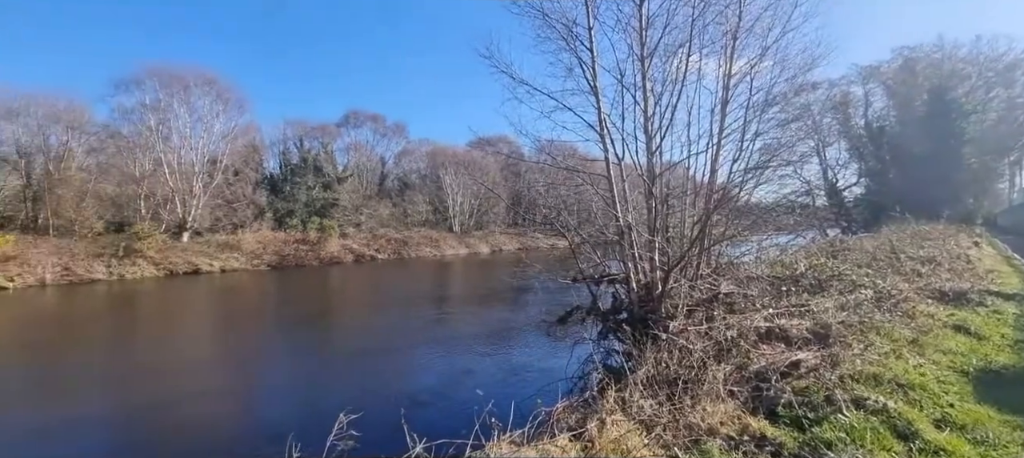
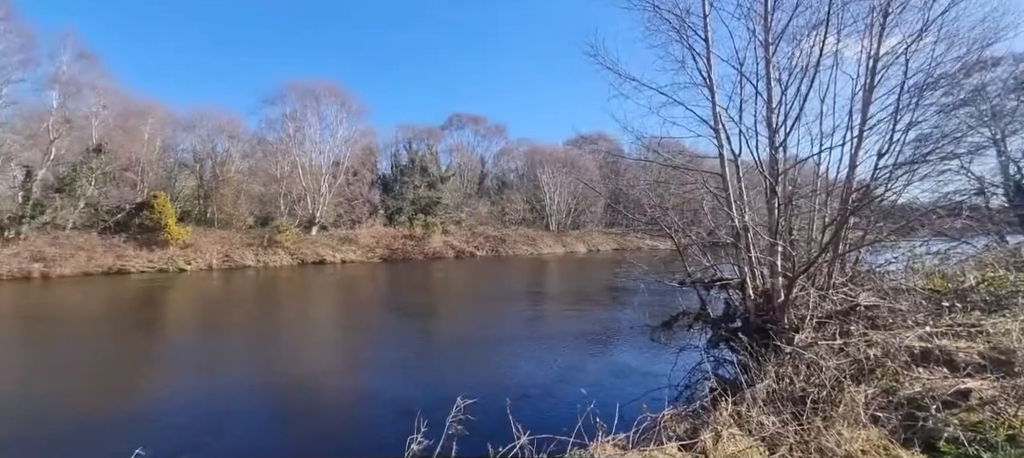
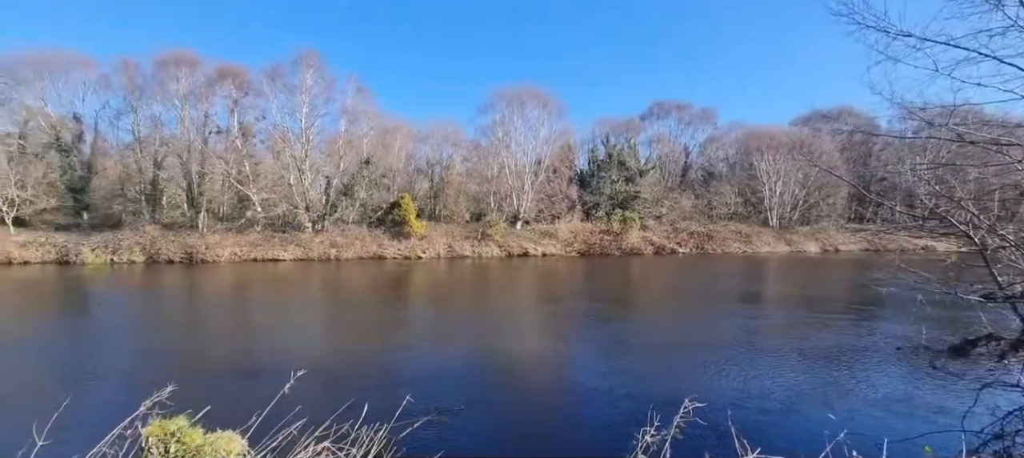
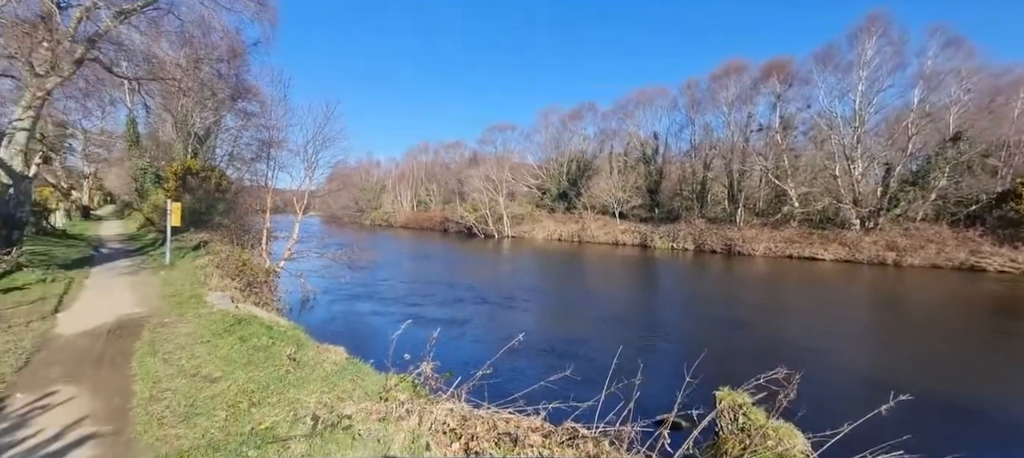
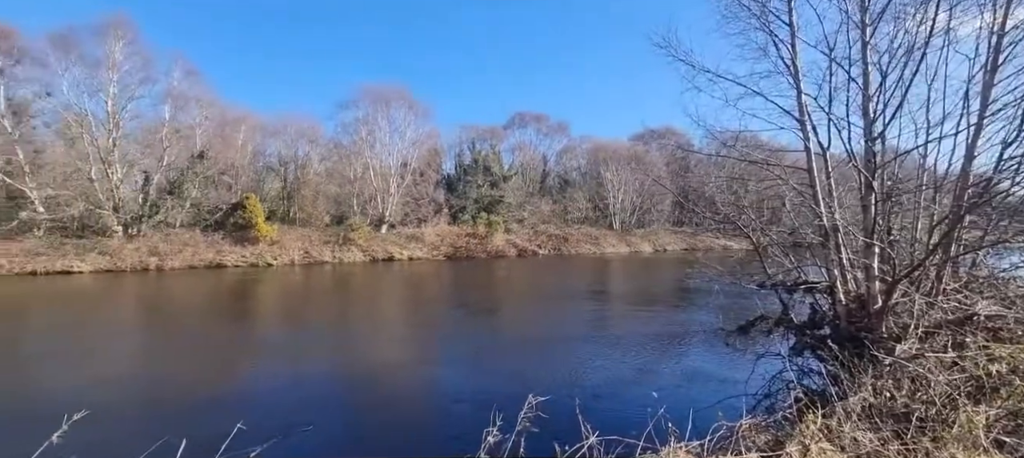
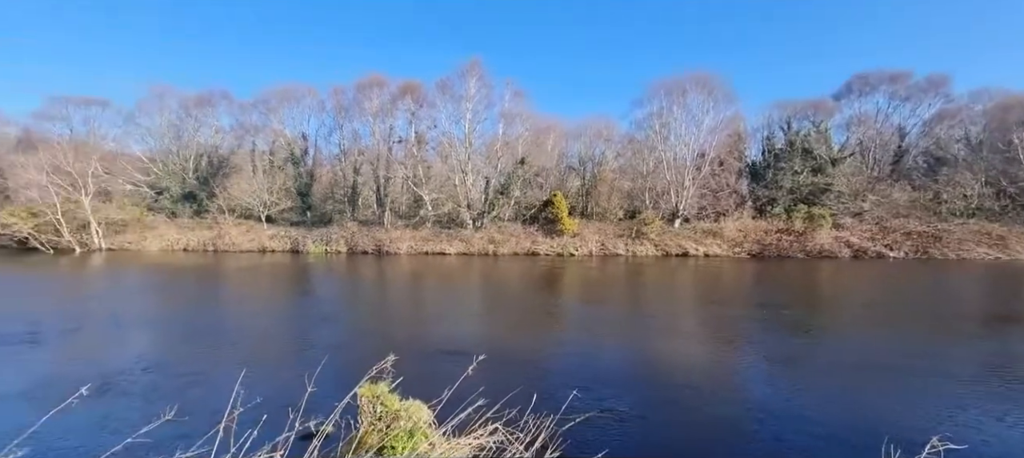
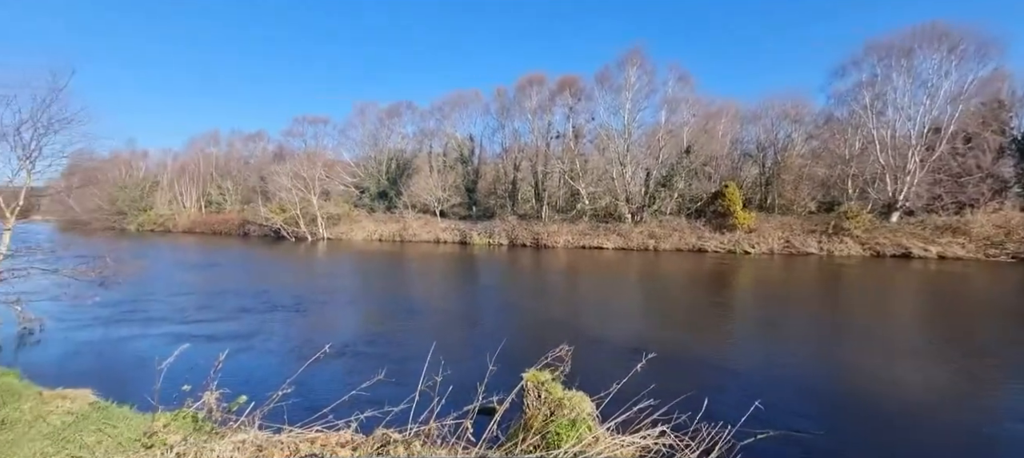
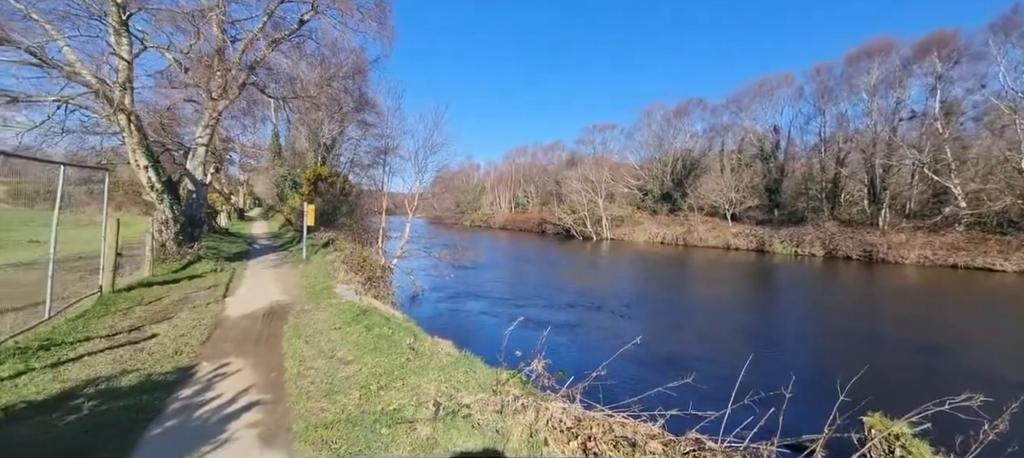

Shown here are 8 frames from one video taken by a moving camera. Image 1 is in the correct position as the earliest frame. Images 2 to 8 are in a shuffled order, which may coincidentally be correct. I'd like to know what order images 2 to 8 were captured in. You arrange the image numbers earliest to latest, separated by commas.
2, 5, 3, 6, 7, 4, 8
